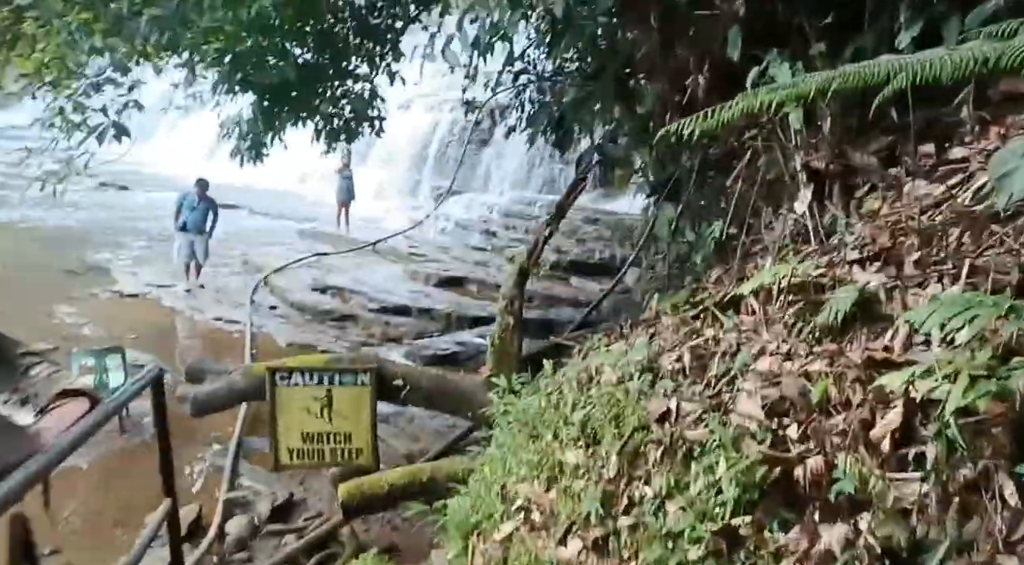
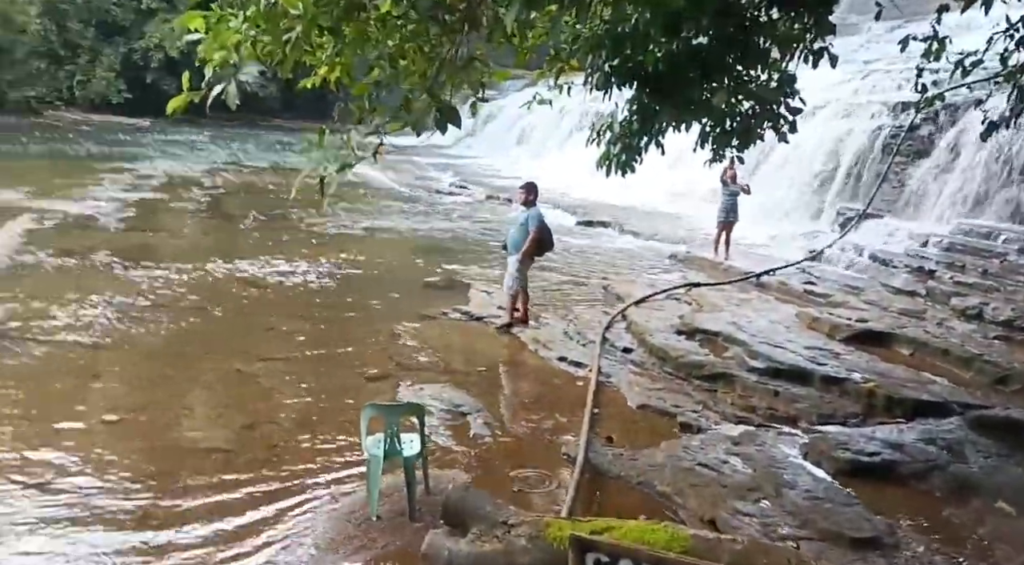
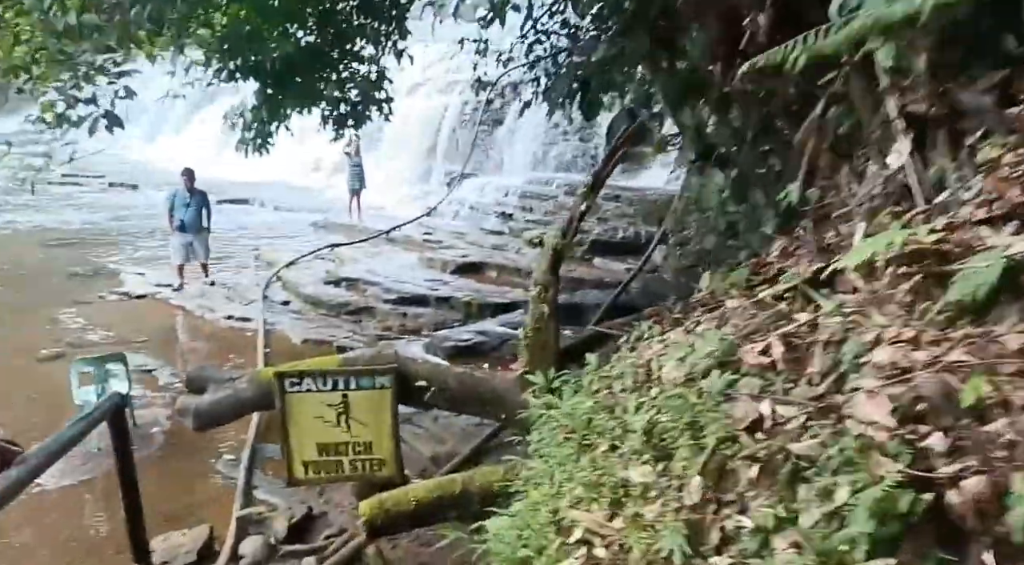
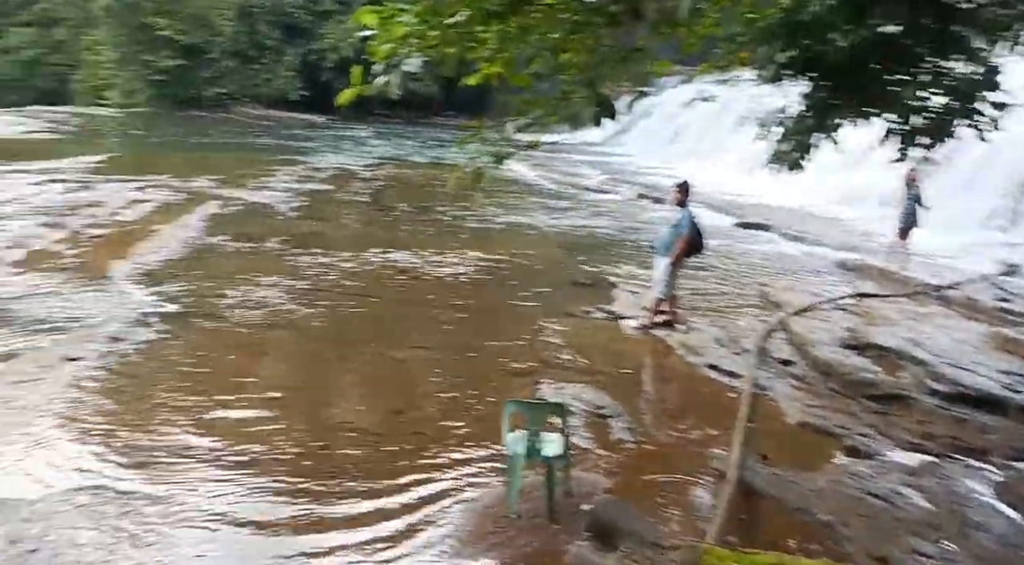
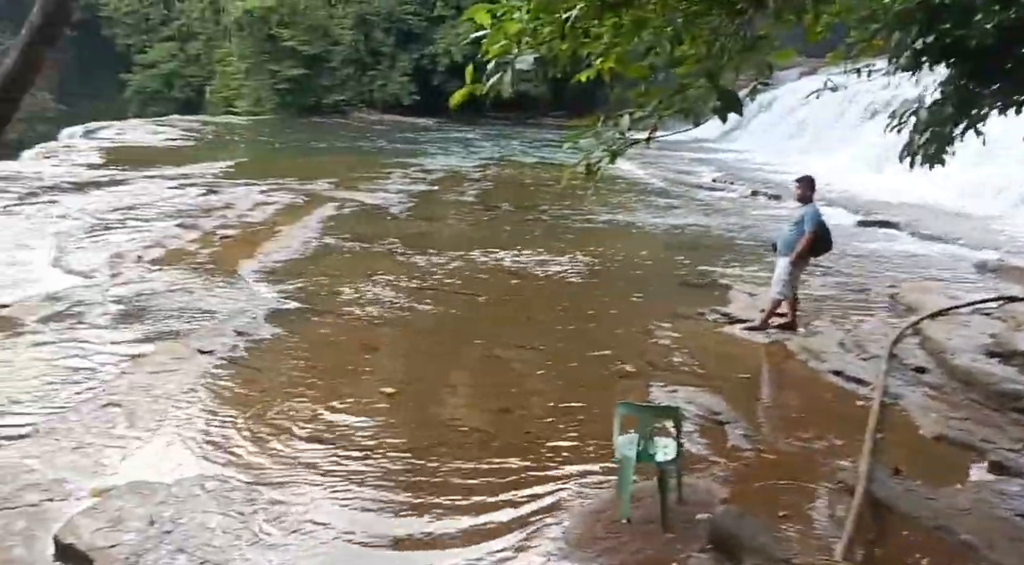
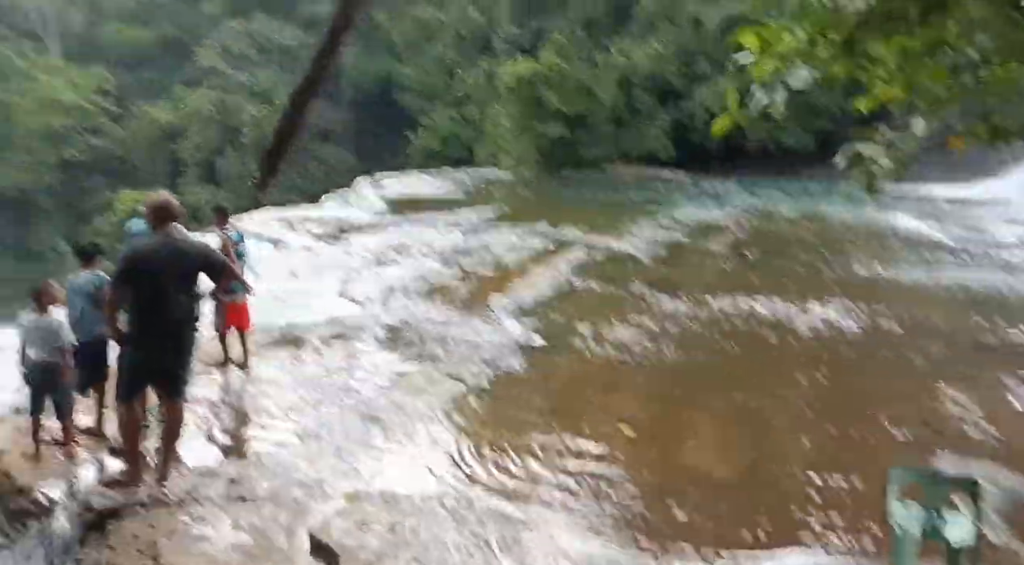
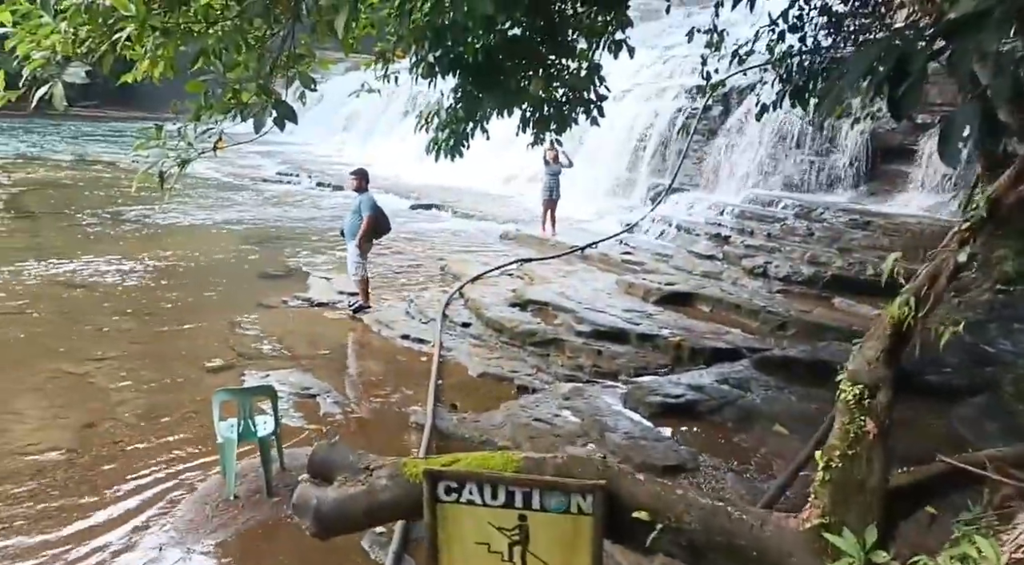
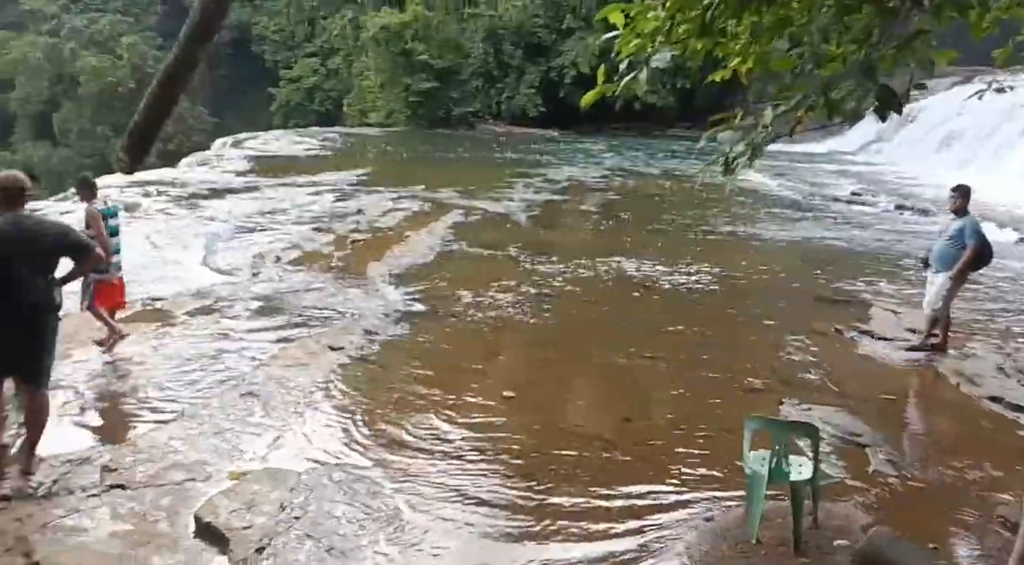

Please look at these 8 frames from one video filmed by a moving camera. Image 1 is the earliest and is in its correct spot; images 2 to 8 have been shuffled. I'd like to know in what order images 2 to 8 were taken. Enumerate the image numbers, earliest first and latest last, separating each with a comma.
3, 7, 2, 4, 5, 8, 6
